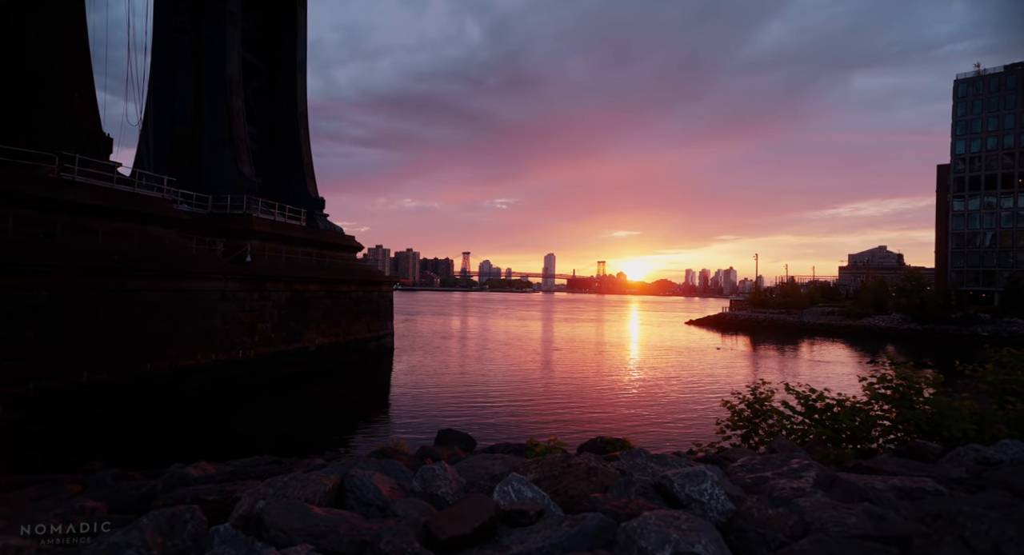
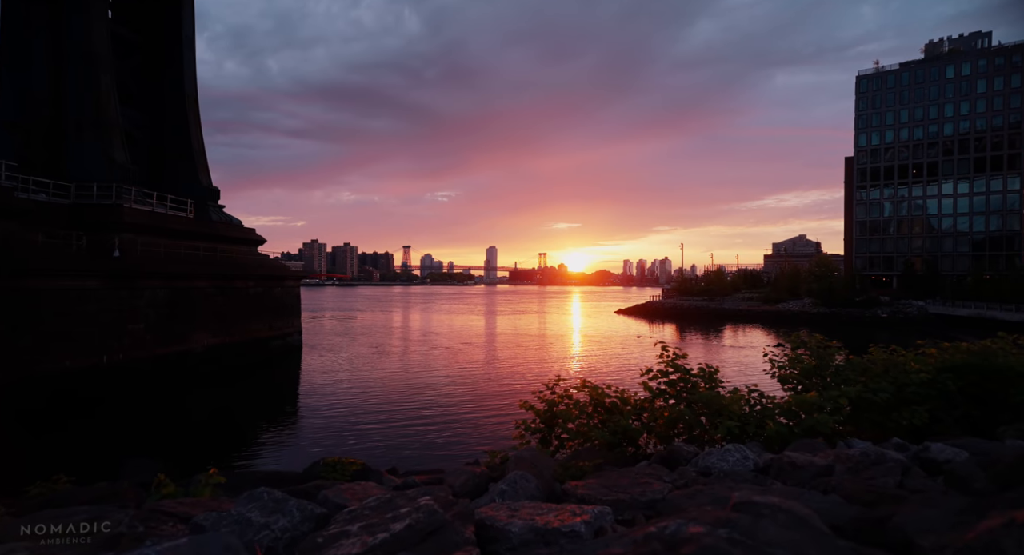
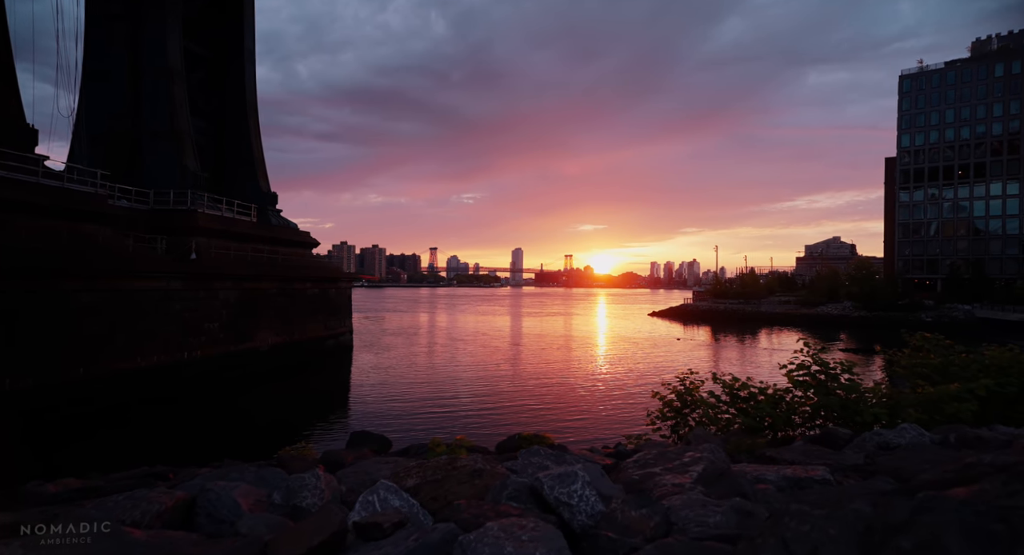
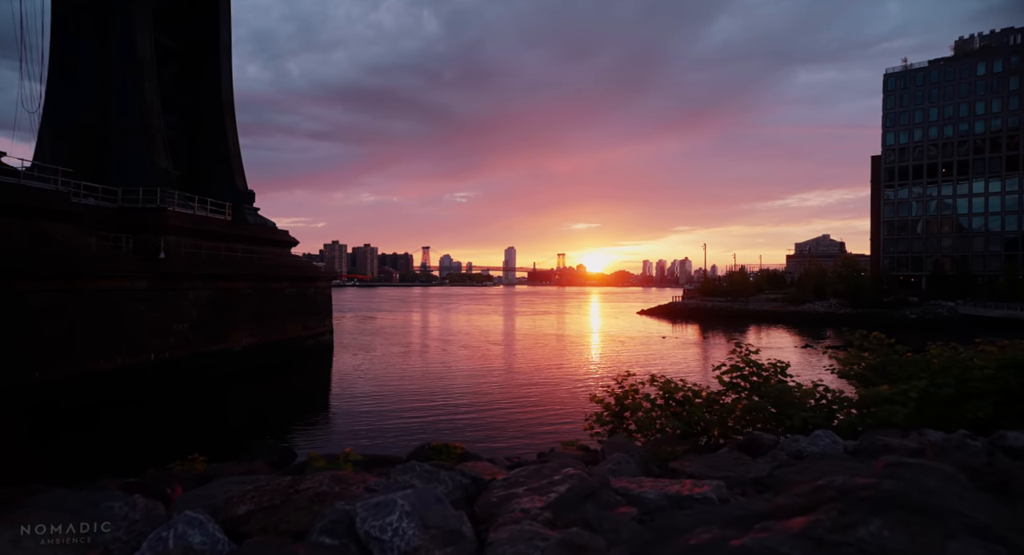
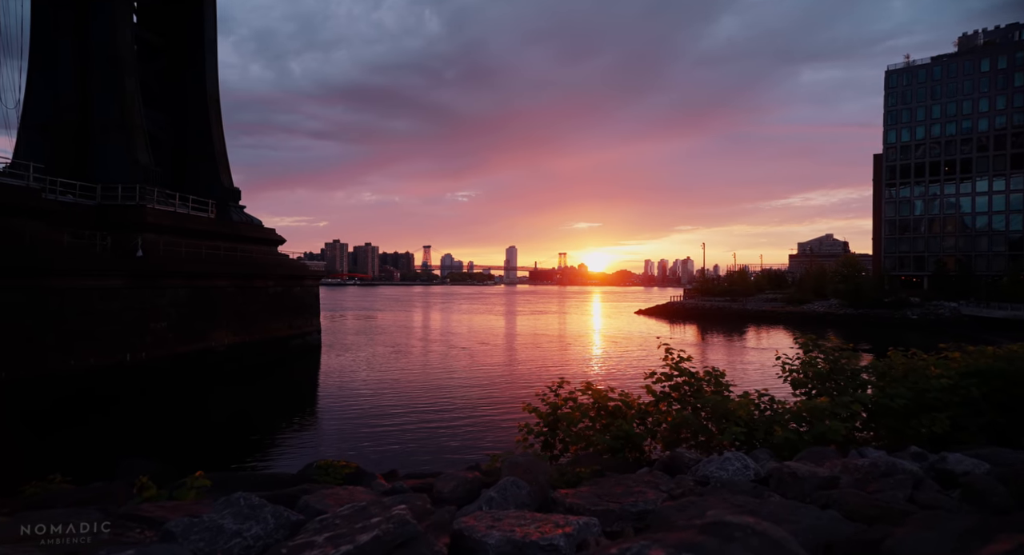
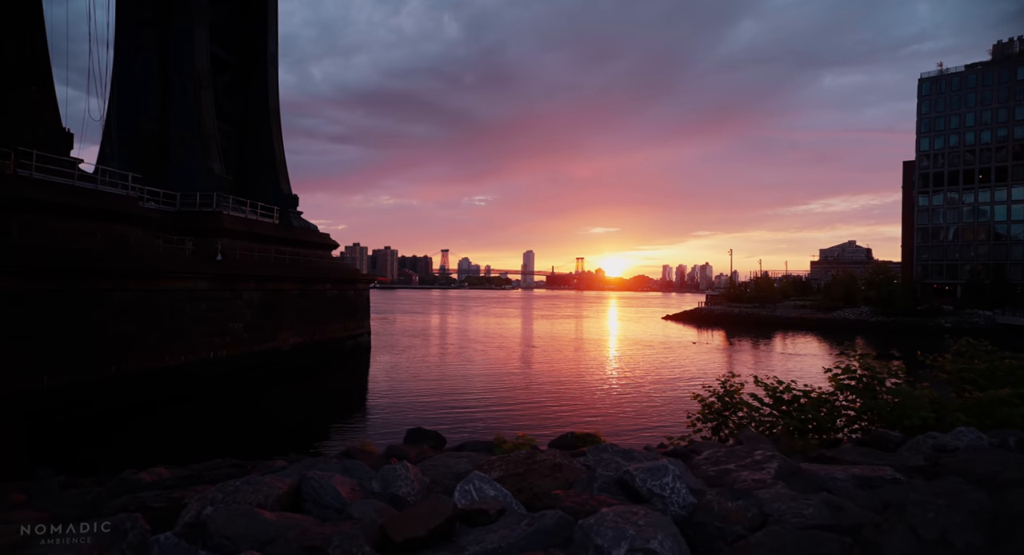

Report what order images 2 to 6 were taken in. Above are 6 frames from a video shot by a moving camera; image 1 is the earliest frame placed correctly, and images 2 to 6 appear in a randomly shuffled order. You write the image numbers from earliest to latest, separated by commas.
6, 3, 4, 2, 5
